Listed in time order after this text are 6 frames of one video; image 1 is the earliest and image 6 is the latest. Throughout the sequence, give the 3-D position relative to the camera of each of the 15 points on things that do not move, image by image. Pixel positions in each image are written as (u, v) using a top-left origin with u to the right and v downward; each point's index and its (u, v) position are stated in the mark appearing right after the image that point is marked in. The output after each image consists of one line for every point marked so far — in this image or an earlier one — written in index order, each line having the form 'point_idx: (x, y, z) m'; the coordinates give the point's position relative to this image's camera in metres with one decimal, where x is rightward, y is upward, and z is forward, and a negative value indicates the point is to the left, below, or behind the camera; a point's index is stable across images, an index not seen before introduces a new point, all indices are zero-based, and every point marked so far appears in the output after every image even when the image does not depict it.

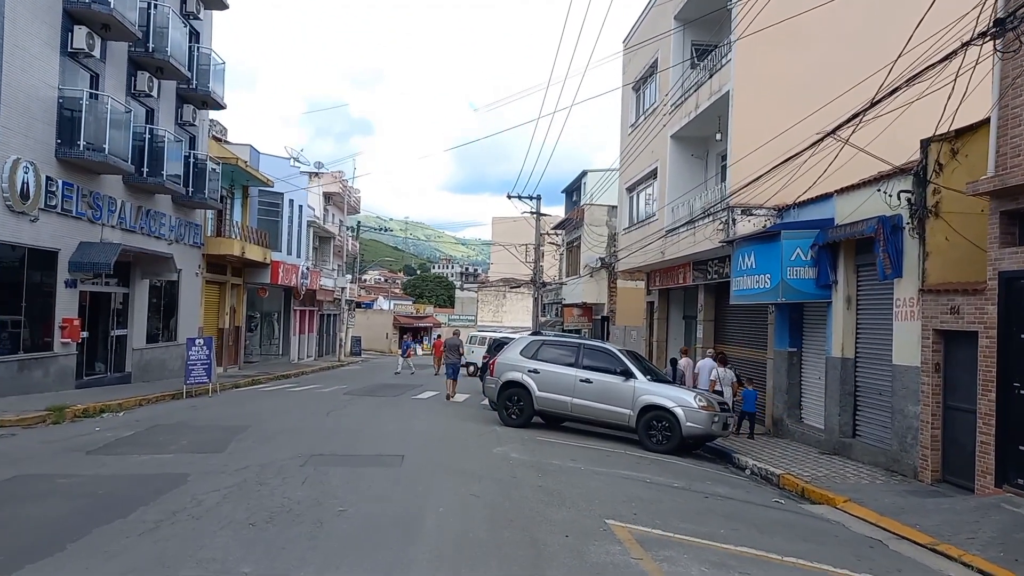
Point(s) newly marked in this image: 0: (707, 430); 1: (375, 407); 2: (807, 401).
0: (+3.2, -2.4, +12.5) m
1: (-3.2, -2.7, +17.3) m
2: (+5.9, -2.3, +14.9) m
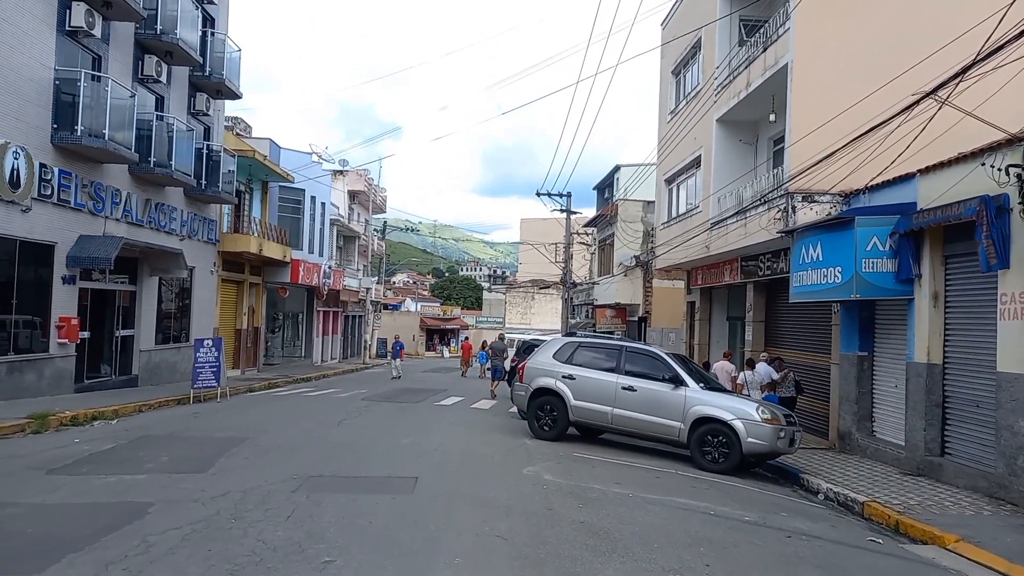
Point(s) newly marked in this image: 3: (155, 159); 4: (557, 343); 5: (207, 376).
0: (+3.7, -2.3, +10.7) m
1: (-2.5, -2.7, +15.8) m
2: (+6.4, -2.2, +13.1) m
3: (-9.3, +3.4, +19.5) m
4: (+0.8, -1.0, +12.9) m
5: (-7.4, -2.2, +18.2) m
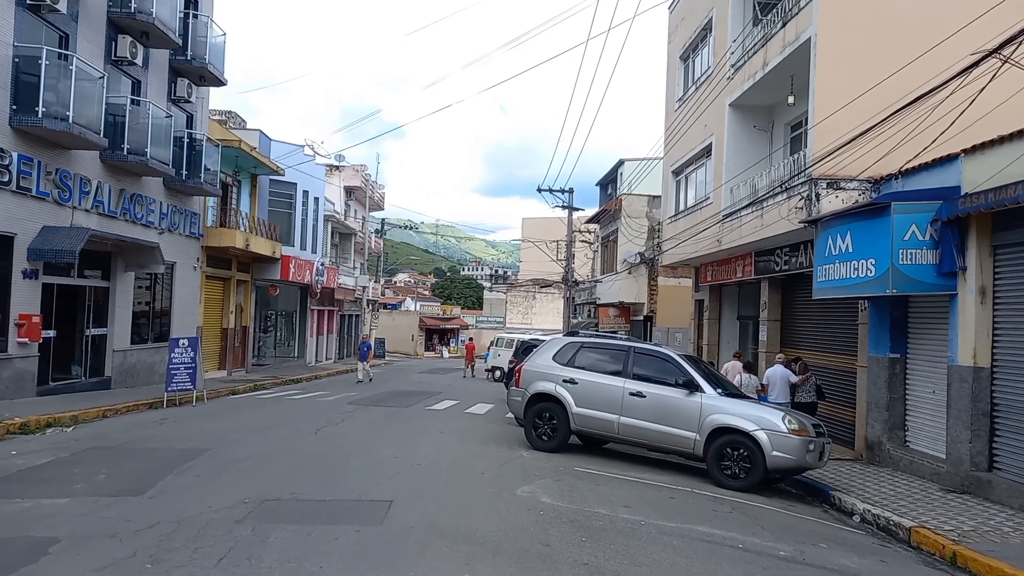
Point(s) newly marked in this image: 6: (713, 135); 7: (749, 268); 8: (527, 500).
0: (+3.6, -2.2, +9.5) m
1: (-2.6, -2.6, +14.5) m
2: (+6.4, -2.1, +11.8) m
3: (-9.4, +3.5, +18.3) m
4: (+0.7, -0.9, +11.7) m
5: (-7.5, -2.1, +17.0) m
6: (+5.1, +3.9, +18.9) m
7: (+5.7, +0.5, +18.1) m
8: (+0.2, -2.2, +7.7) m
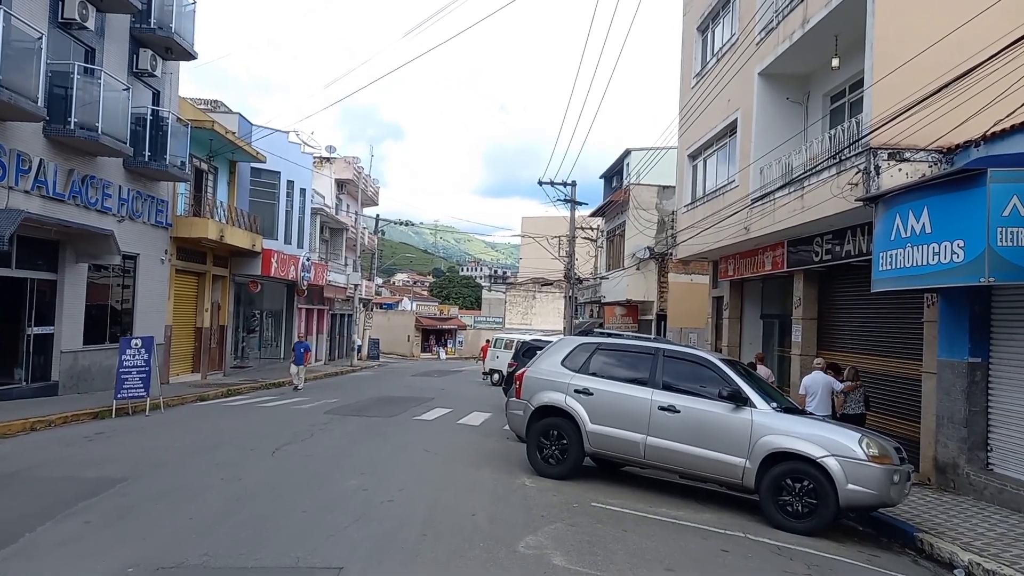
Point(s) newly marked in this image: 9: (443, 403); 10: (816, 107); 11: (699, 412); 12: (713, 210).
0: (+3.6, -2.1, +7.3) m
1: (-2.6, -2.4, +12.4) m
2: (+6.4, -2.0, +9.7) m
3: (-9.4, +3.6, +16.2) m
4: (+0.7, -0.7, +9.6) m
5: (-7.5, -1.9, +14.9) m
6: (+5.1, +4.0, +16.8) m
7: (+5.7, +0.6, +16.0) m
8: (+0.2, -2.0, +5.6) m
9: (-1.7, -2.9, +18.8) m
10: (+6.2, +3.7, +15.2) m
11: (+2.1, -1.4, +8.2) m
12: (+4.9, +1.9, +18.3) m
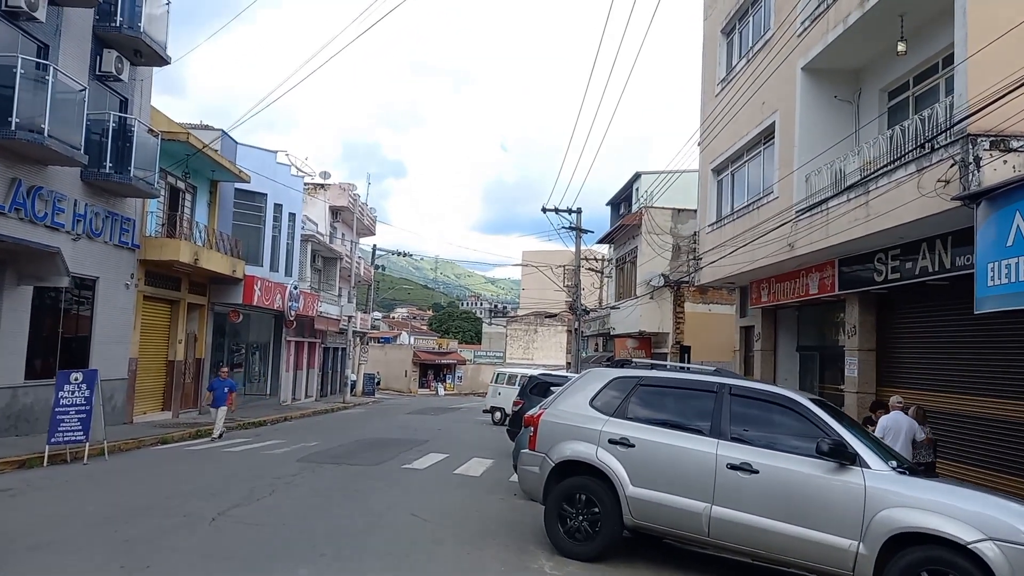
0: (+3.8, -2.1, +5.0) m
1: (-2.5, -2.7, +10.1) m
2: (+6.5, -2.2, +7.4) m
3: (-9.3, +3.1, +14.1) m
4: (+0.8, -0.9, +7.3) m
5: (-7.4, -2.3, +12.6) m
6: (+5.2, +3.5, +14.7) m
7: (+5.8, +0.1, +13.8) m
8: (+0.3, -2.0, +3.3) m
9: (-1.6, -3.5, +16.5) m
10: (+6.3, +3.2, +13.1) m
11: (+2.2, -1.5, +6.0) m
12: (+5.0, +1.3, +16.1) m
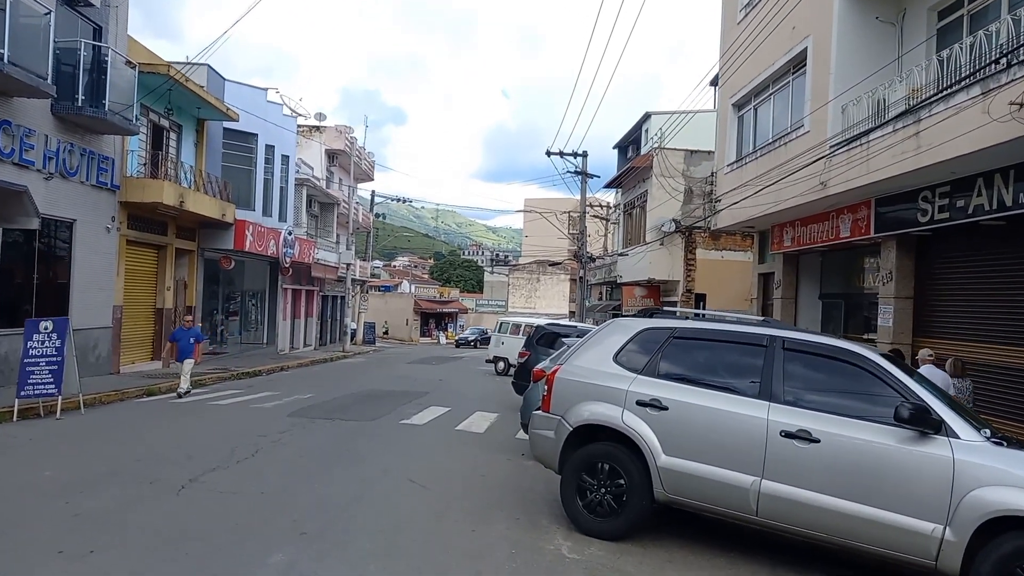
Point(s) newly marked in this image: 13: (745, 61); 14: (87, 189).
0: (+3.8, -1.7, +4.1) m
1: (-2.4, -2.0, +9.2) m
2: (+6.6, -1.6, +6.4) m
3: (-9.1, +4.1, +12.8) m
4: (+0.9, -0.4, +6.3) m
5: (-7.3, -1.4, +11.6) m
6: (+5.3, +4.5, +13.4) m
7: (+5.9, +1.1, +12.7) m
8: (+0.4, -1.7, +2.3) m
9: (-1.5, -2.3, +15.6) m
10: (+6.4, +4.1, +11.8) m
11: (+2.3, -1.0, +5.0) m
12: (+5.1, +2.4, +14.9) m
13: (+5.2, +5.1, +16.7) m
14: (-9.7, +2.3, +17.1) m
